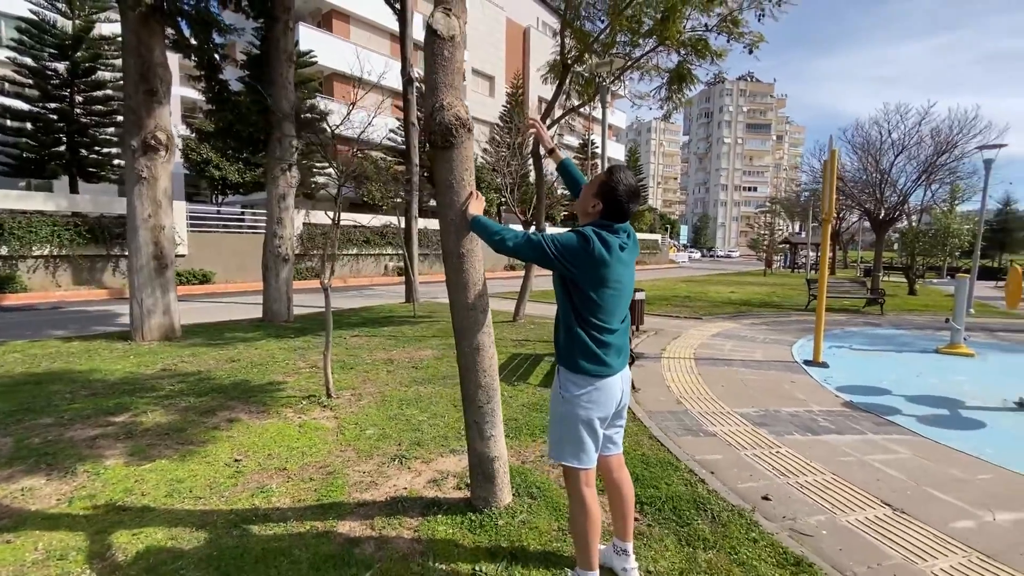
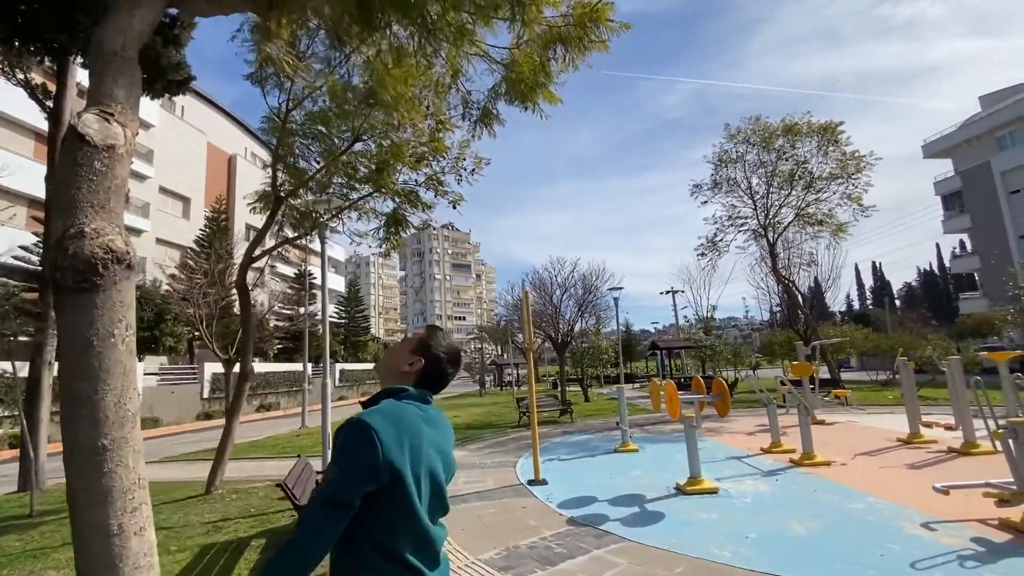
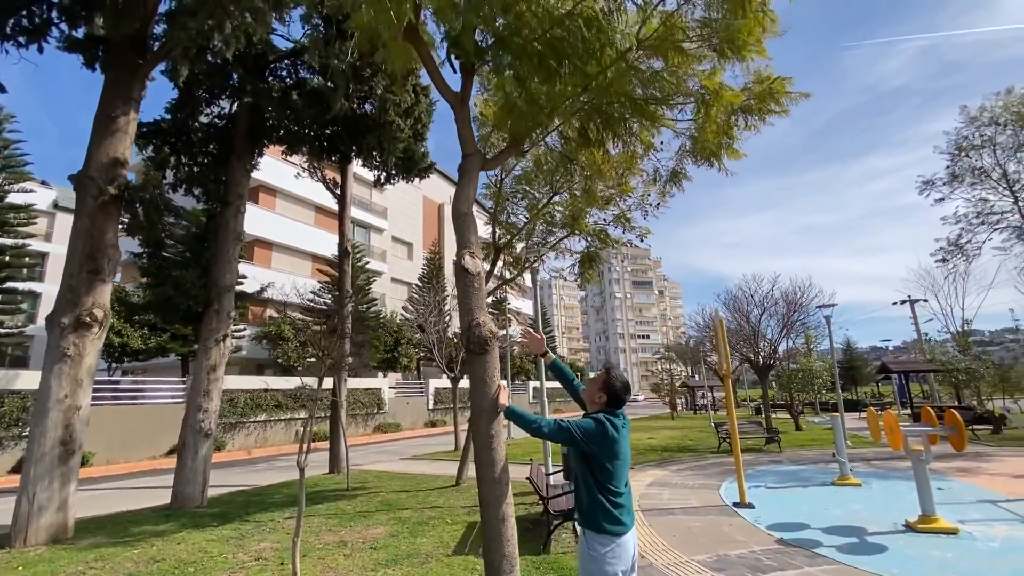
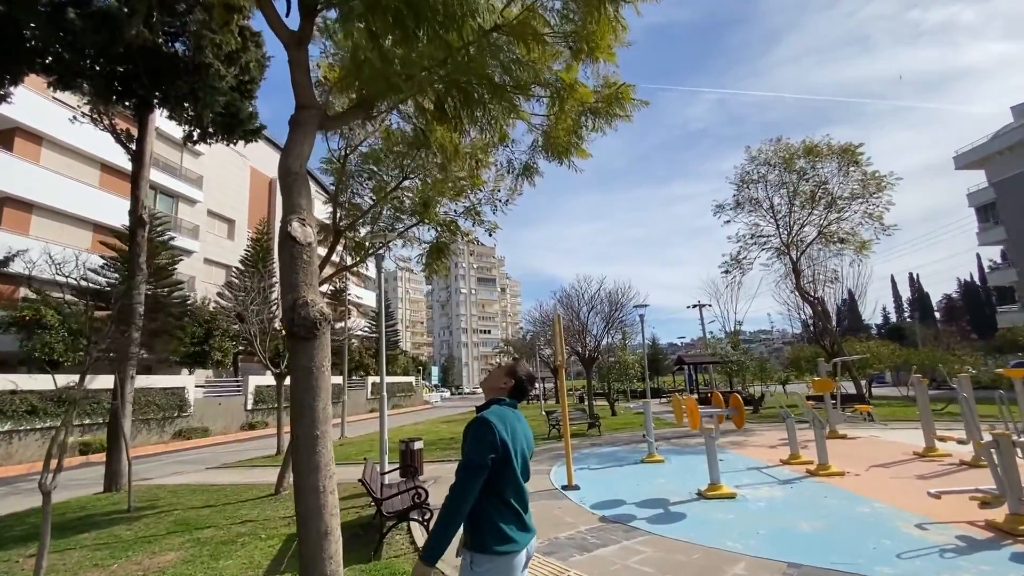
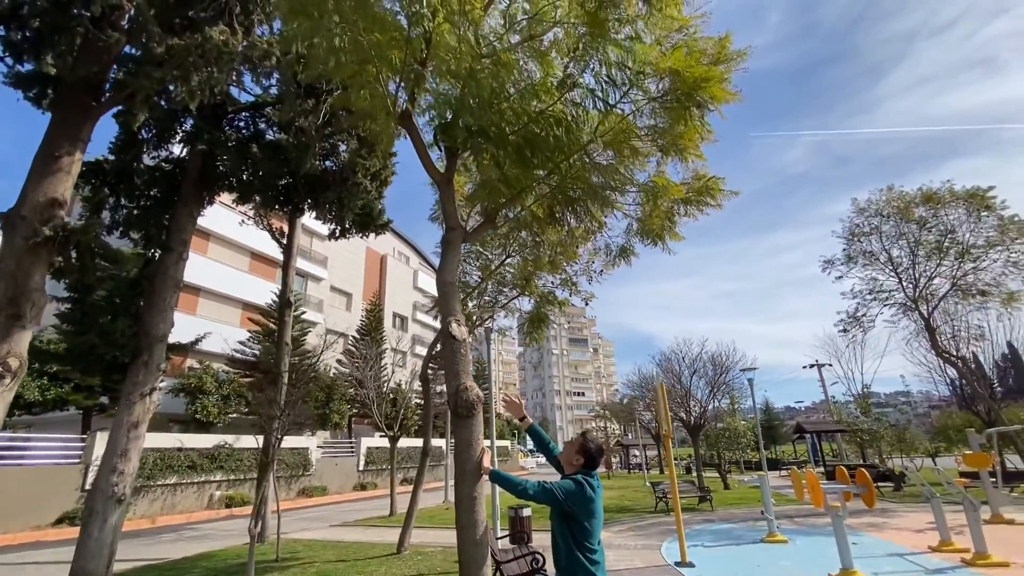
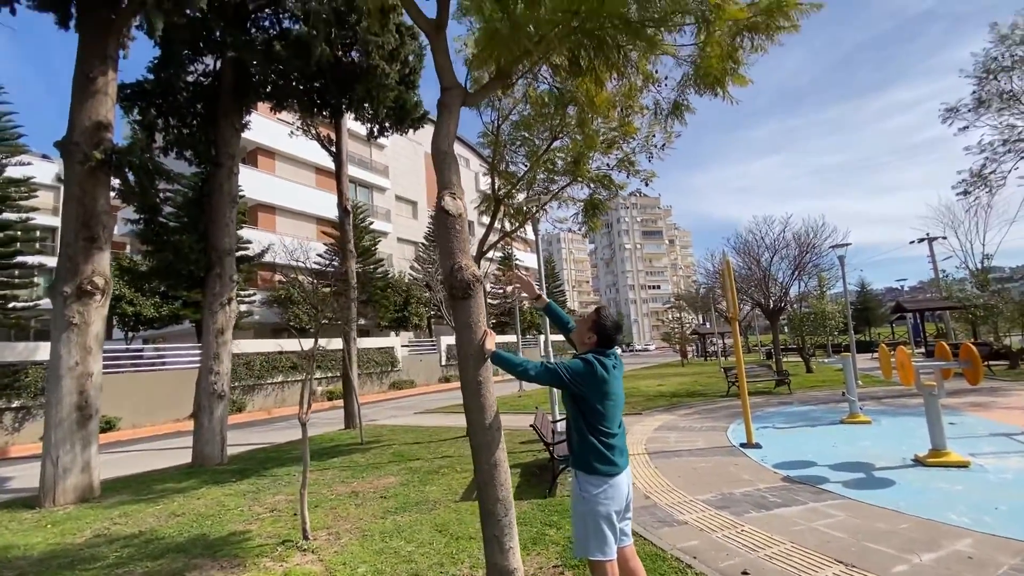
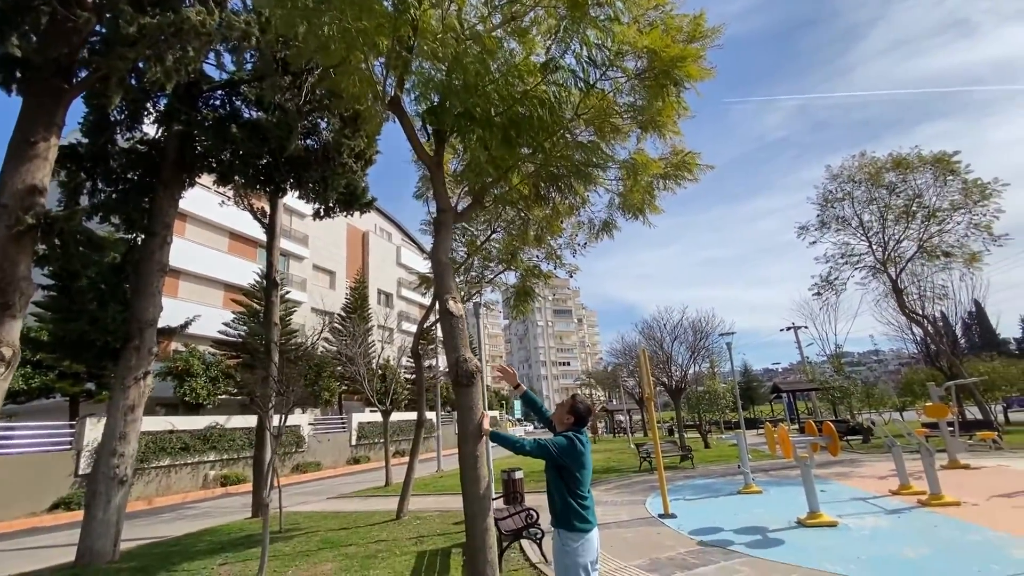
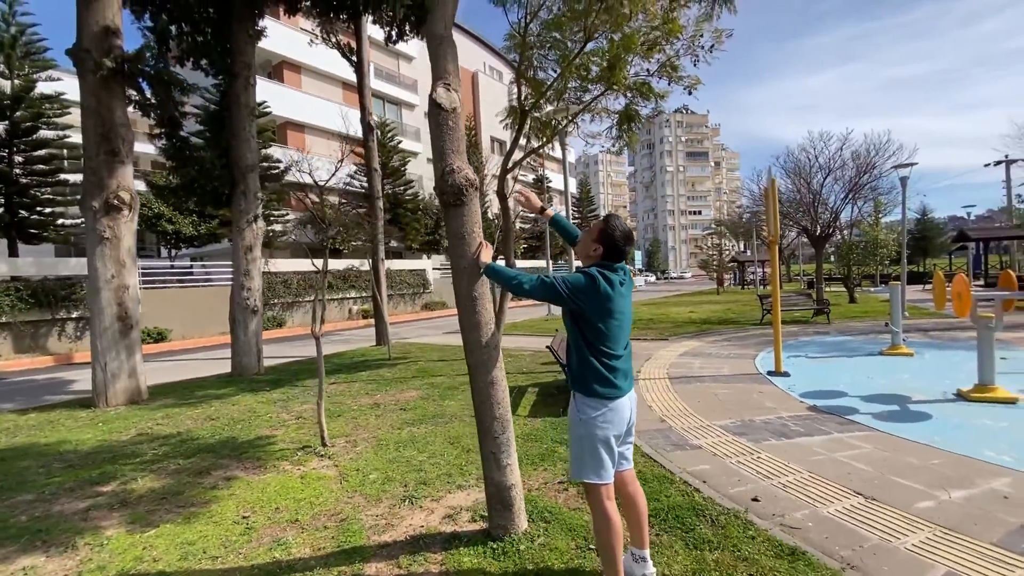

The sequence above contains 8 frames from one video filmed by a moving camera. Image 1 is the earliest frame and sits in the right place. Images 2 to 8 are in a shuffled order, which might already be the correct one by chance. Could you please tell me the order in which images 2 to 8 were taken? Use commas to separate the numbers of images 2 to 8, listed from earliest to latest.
8, 6, 3, 5, 7, 4, 2
